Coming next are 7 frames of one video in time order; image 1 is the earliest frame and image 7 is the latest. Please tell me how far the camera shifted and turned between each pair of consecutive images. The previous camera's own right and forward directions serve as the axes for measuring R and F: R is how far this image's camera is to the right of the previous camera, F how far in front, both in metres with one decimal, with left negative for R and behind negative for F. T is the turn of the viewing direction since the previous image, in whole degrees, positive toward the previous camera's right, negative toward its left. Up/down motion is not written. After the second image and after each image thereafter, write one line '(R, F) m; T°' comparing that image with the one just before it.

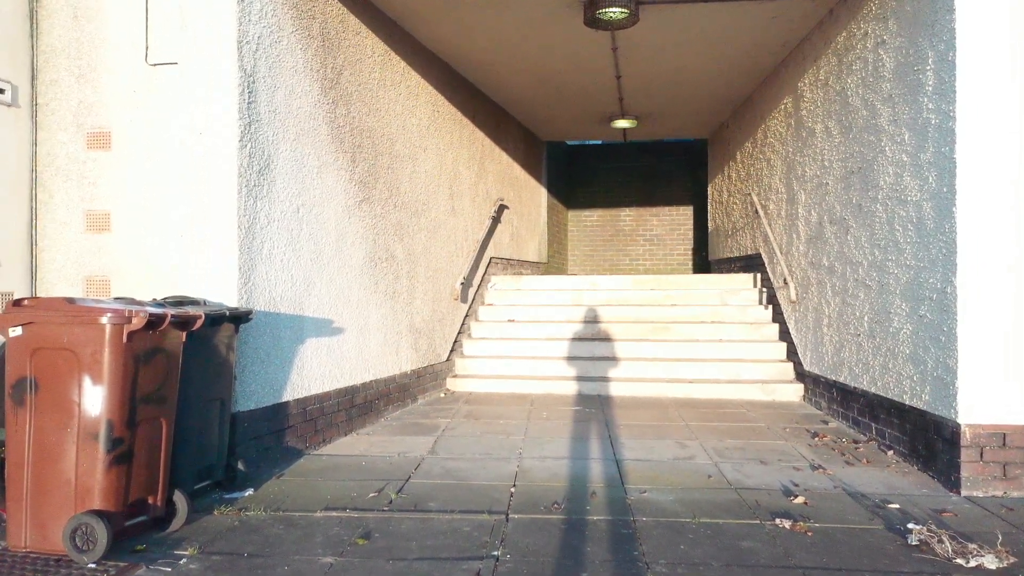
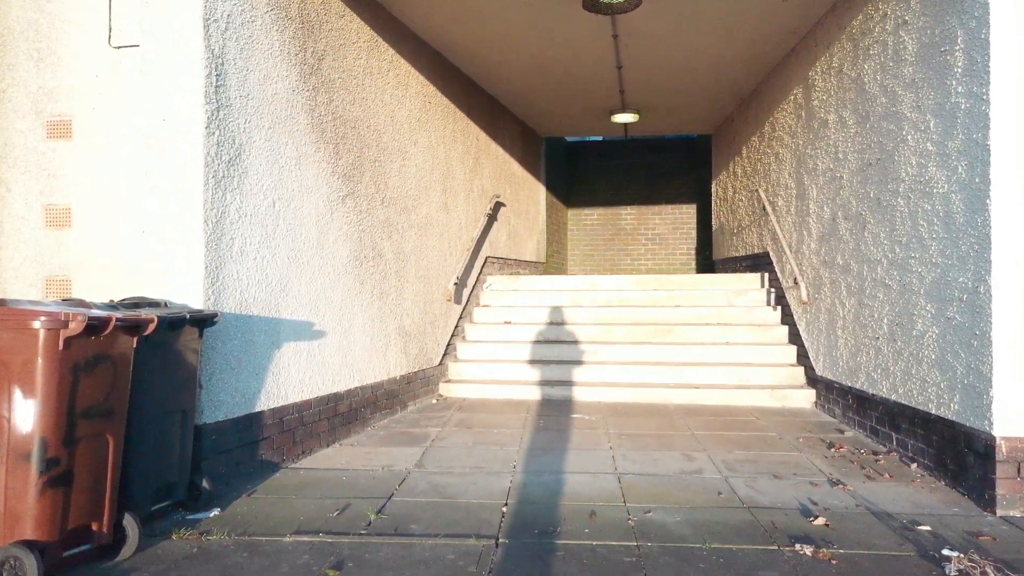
(+0.1, +0.3) m; 0°
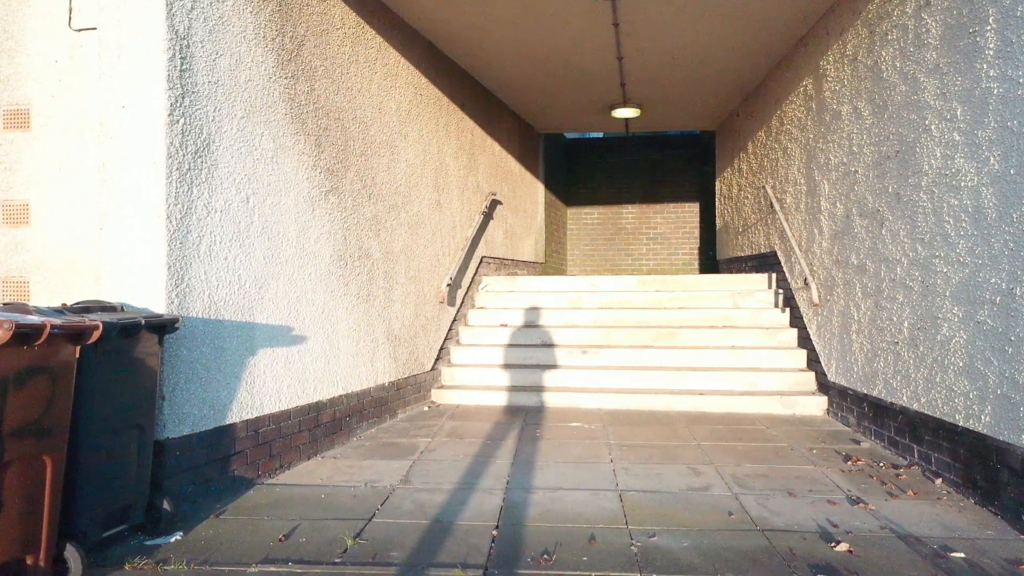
(+0.1, +0.3) m; 0°
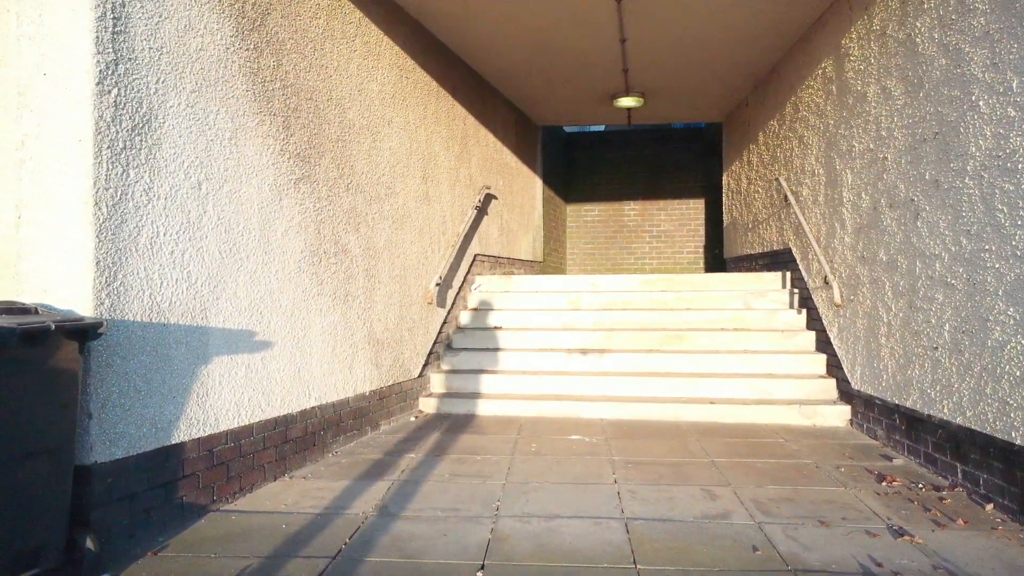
(+0.1, +0.4) m; 0°
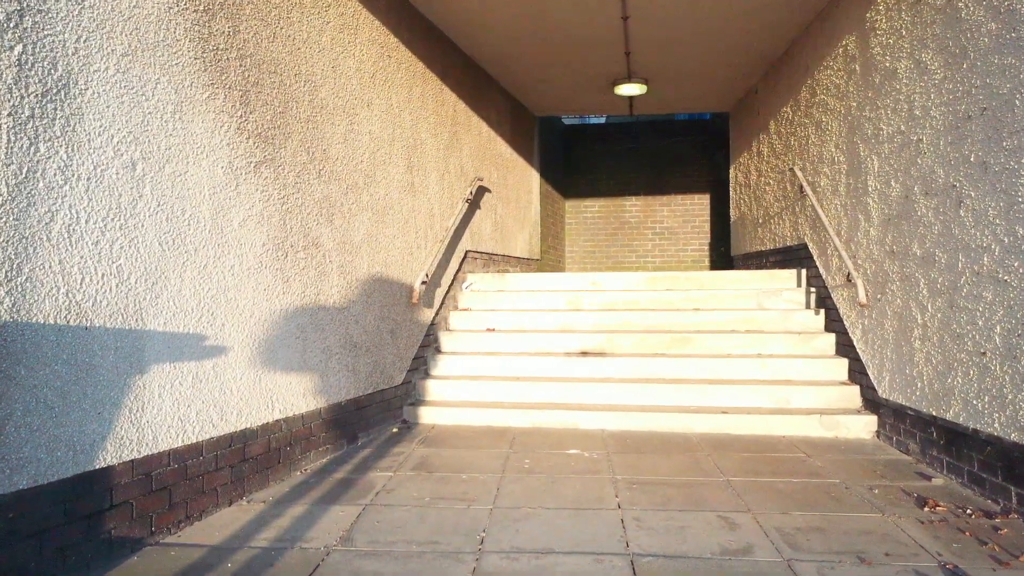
(+0.1, +0.4) m; 0°
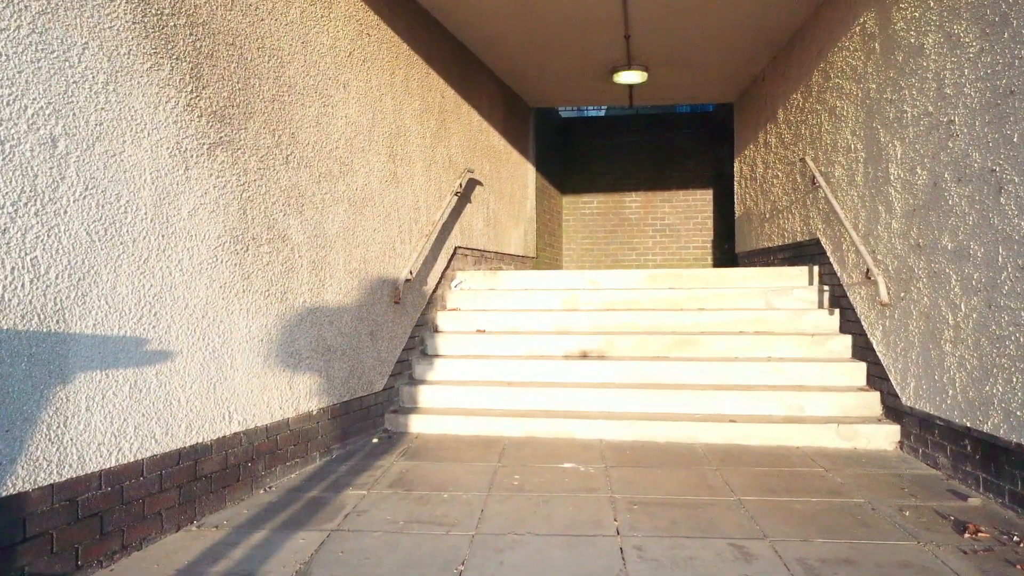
(+0.1, +0.4) m; 0°
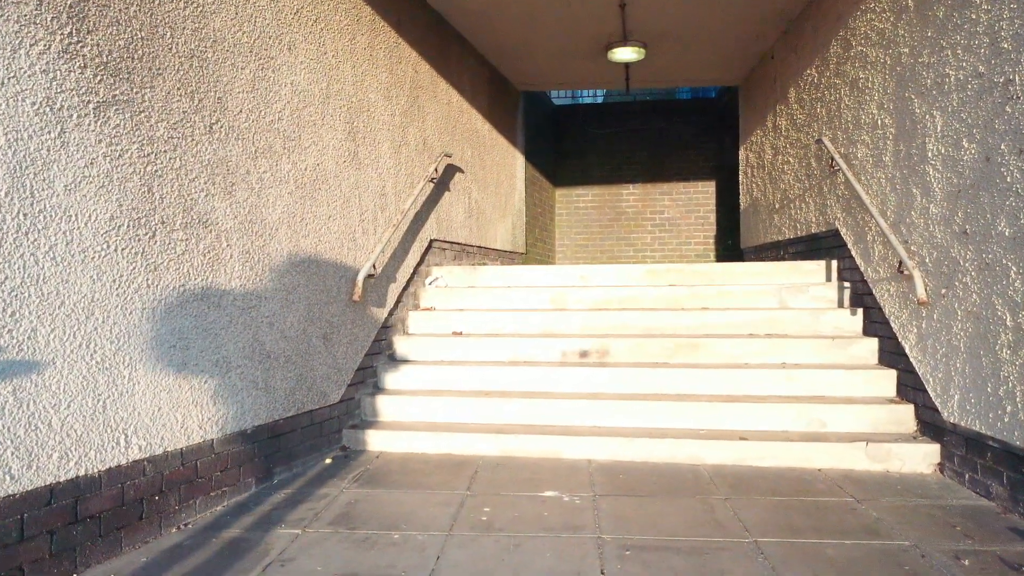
(+0.2, +0.6) m; 0°
